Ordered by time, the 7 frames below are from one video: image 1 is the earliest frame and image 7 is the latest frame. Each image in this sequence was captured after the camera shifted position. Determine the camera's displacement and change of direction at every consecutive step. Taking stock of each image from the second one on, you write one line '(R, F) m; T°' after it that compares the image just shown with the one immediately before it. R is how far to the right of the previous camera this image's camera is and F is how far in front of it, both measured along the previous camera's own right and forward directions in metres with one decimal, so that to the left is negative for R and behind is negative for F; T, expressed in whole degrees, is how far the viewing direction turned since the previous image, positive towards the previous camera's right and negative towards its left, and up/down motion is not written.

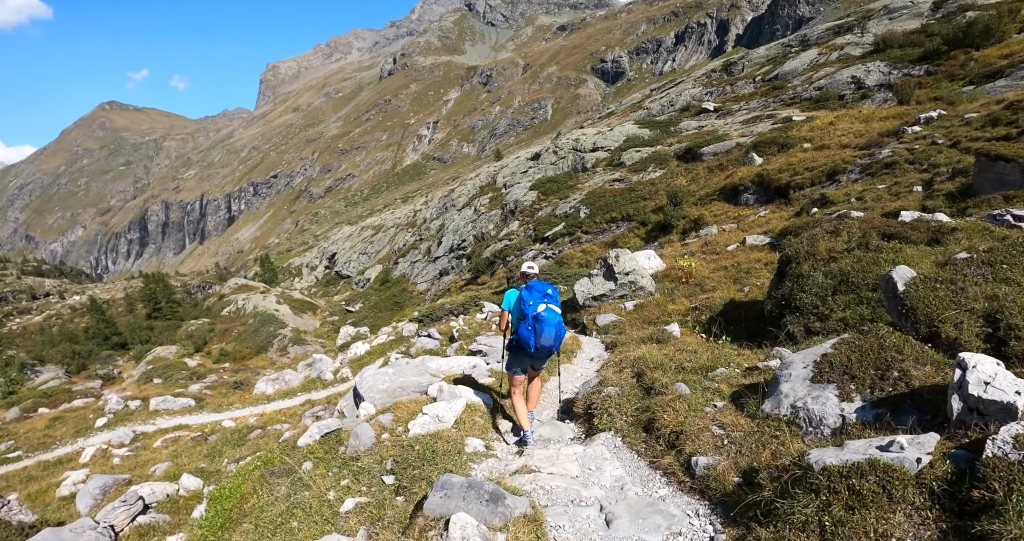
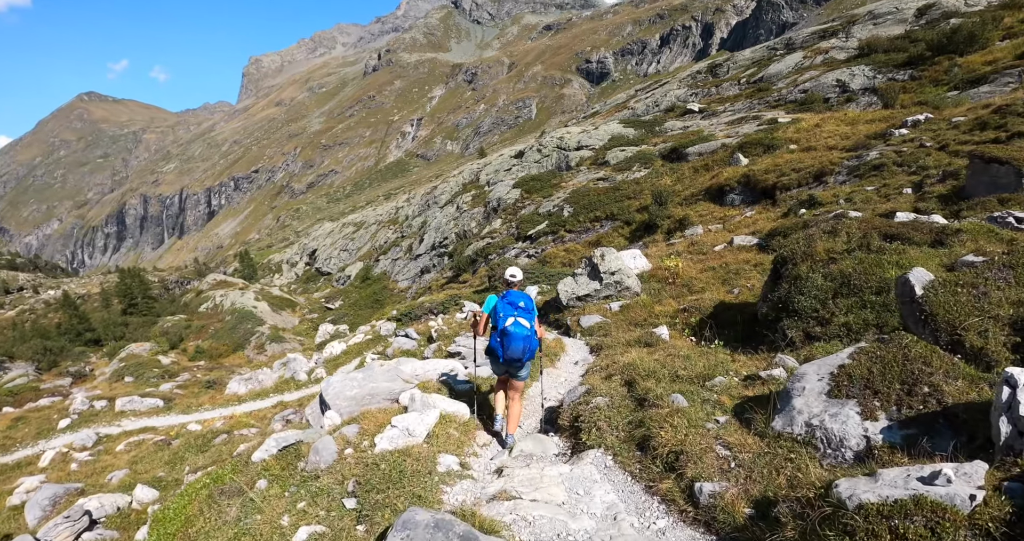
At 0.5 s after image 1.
(0.0, +0.7) m; +2°
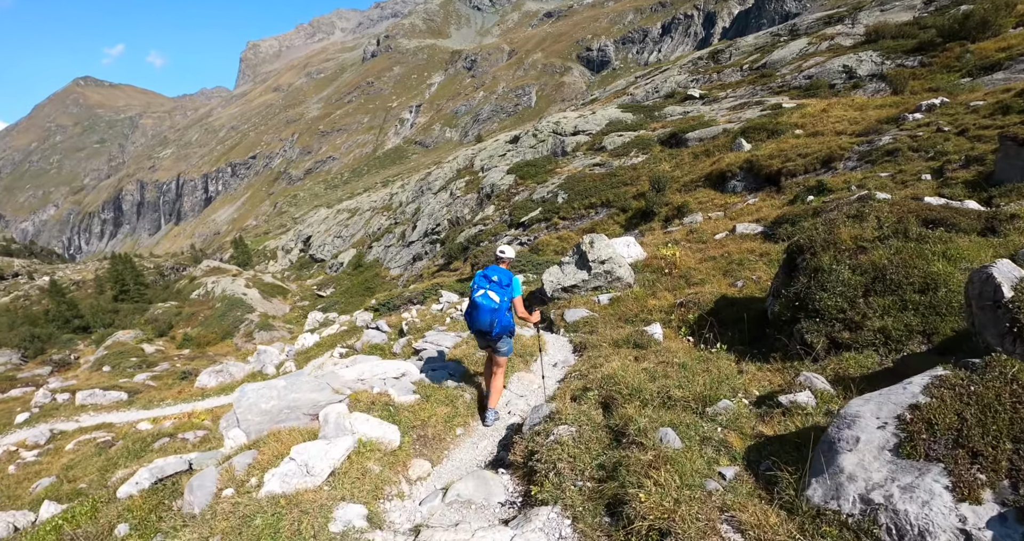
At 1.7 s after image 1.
(+0.6, +1.7) m; 0°
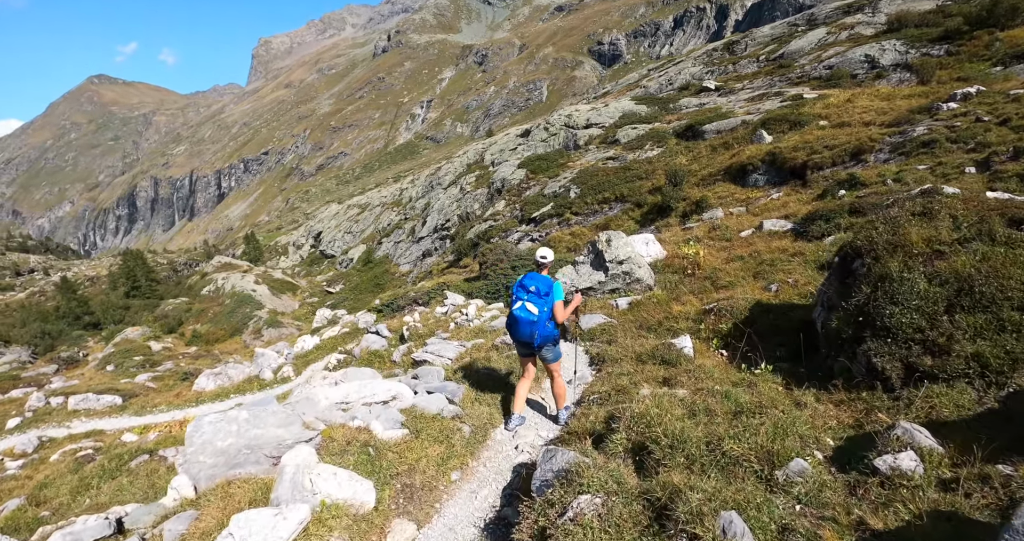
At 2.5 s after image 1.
(0.0, +1.3) m; -1°
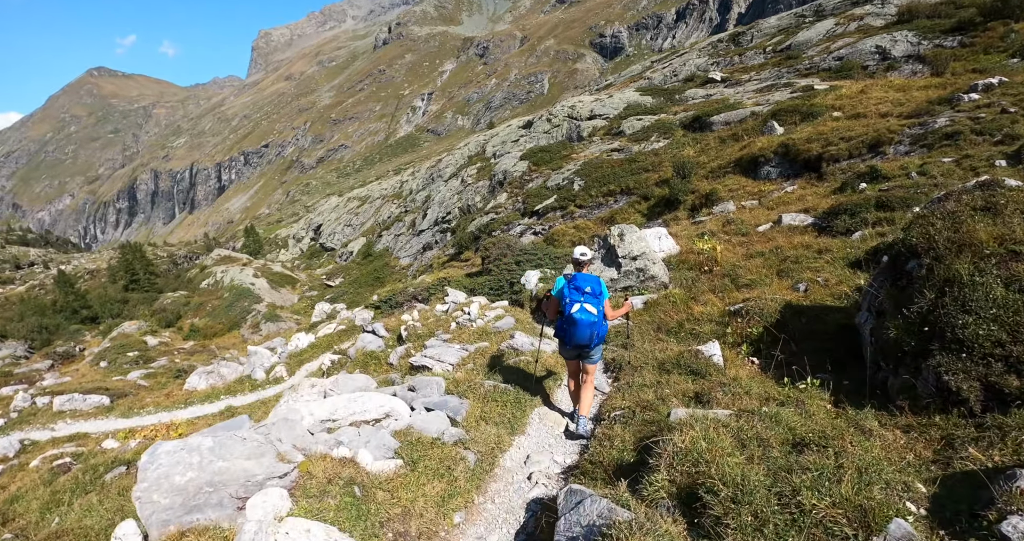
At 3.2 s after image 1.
(-0.1, +1.0) m; 0°
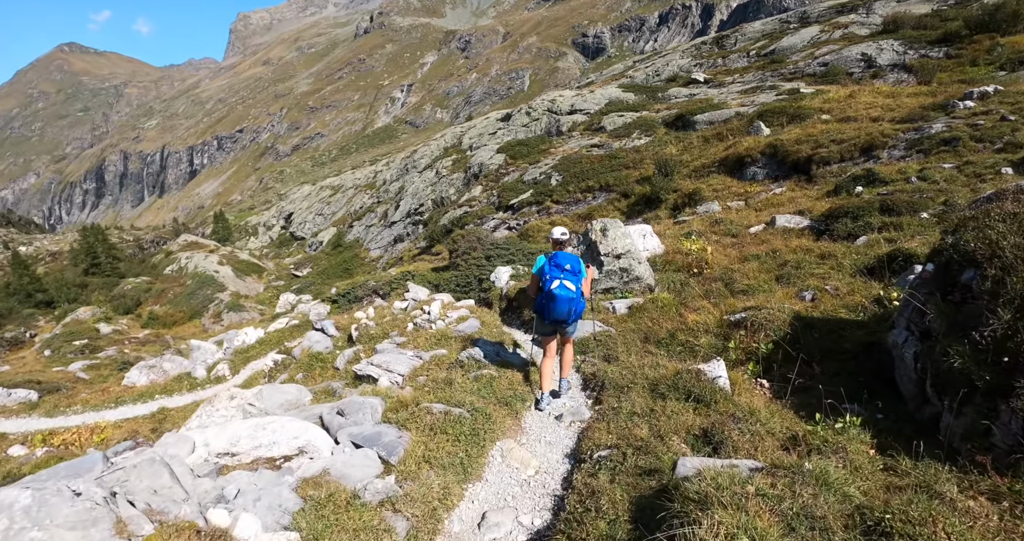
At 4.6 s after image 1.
(+0.1, +1.6) m; +3°
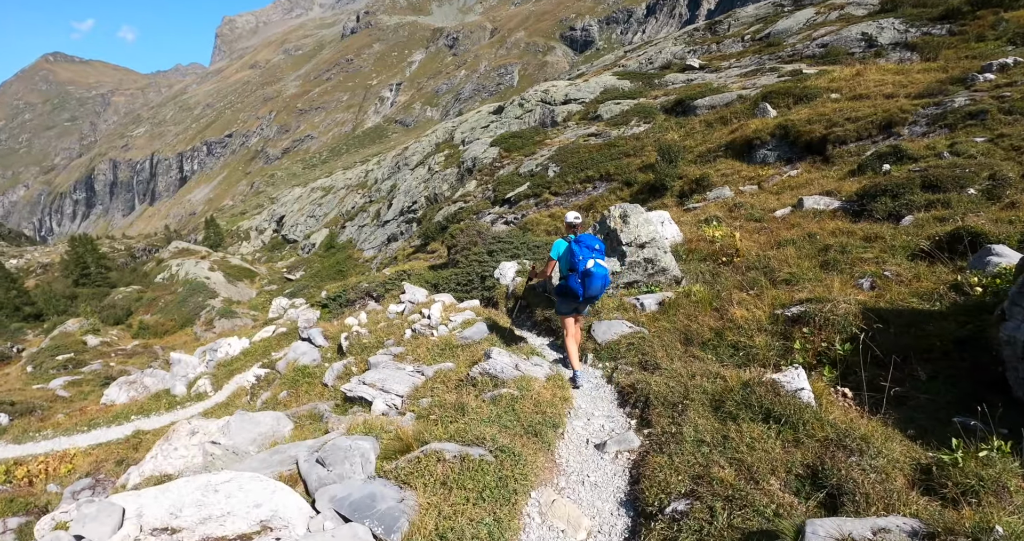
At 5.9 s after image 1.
(-0.3, +1.4) m; 0°
